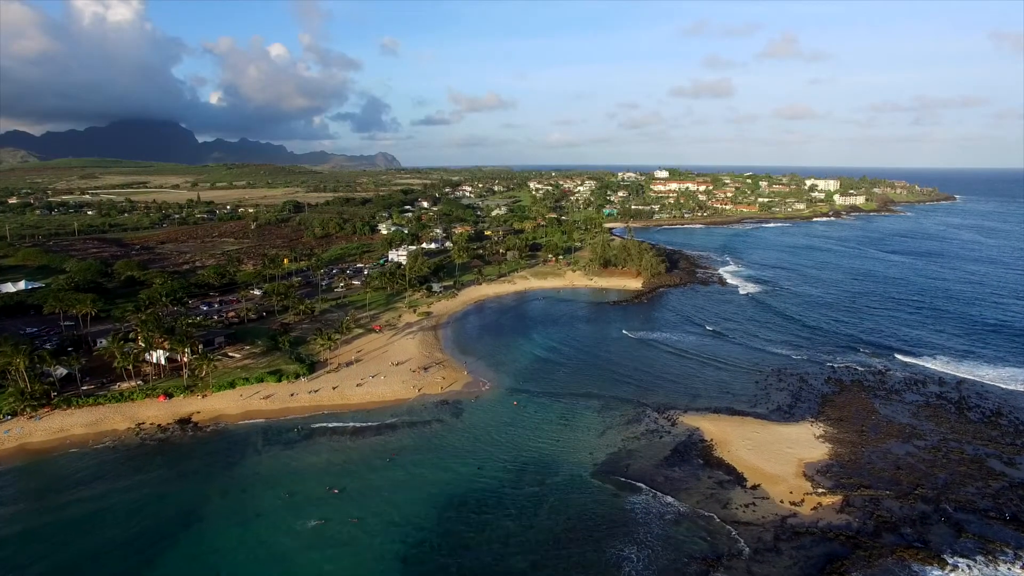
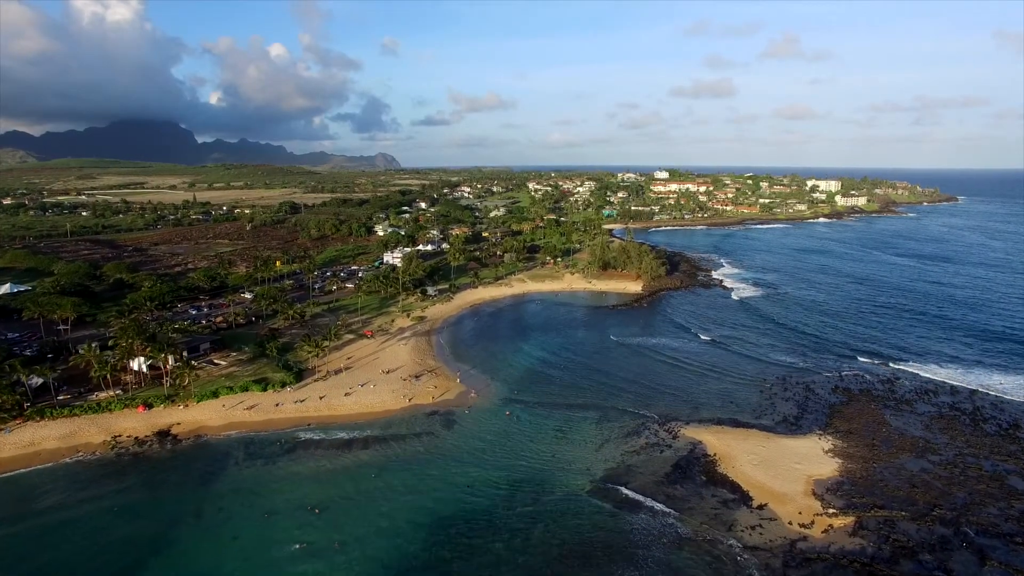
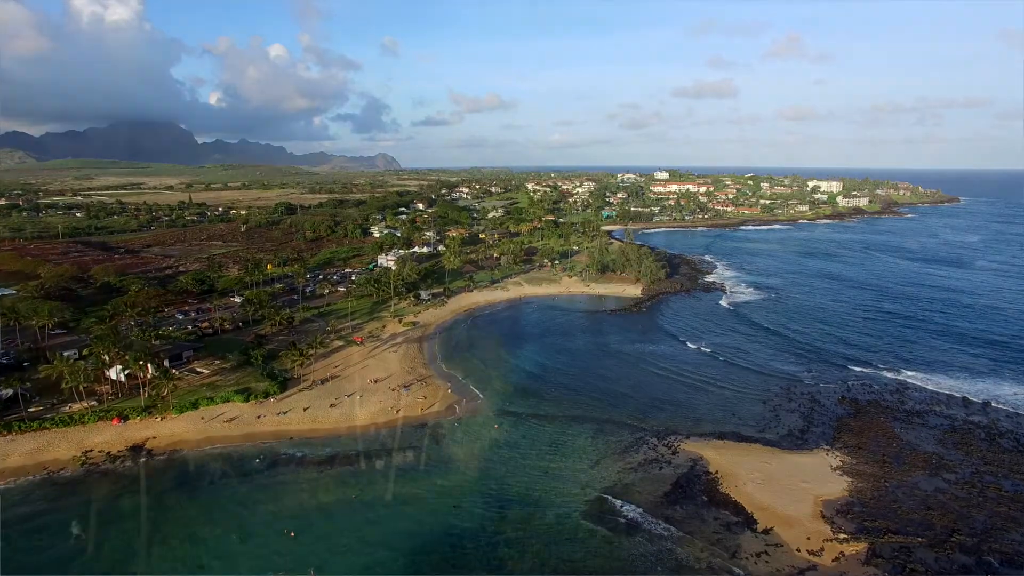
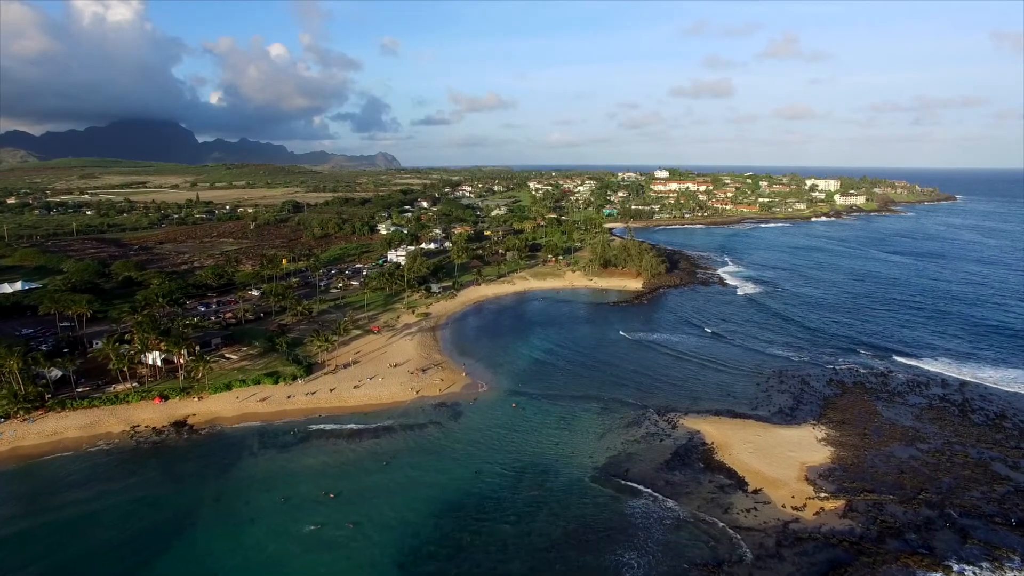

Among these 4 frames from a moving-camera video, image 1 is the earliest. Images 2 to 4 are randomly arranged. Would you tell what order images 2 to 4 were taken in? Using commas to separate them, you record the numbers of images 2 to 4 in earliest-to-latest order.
4, 2, 3
